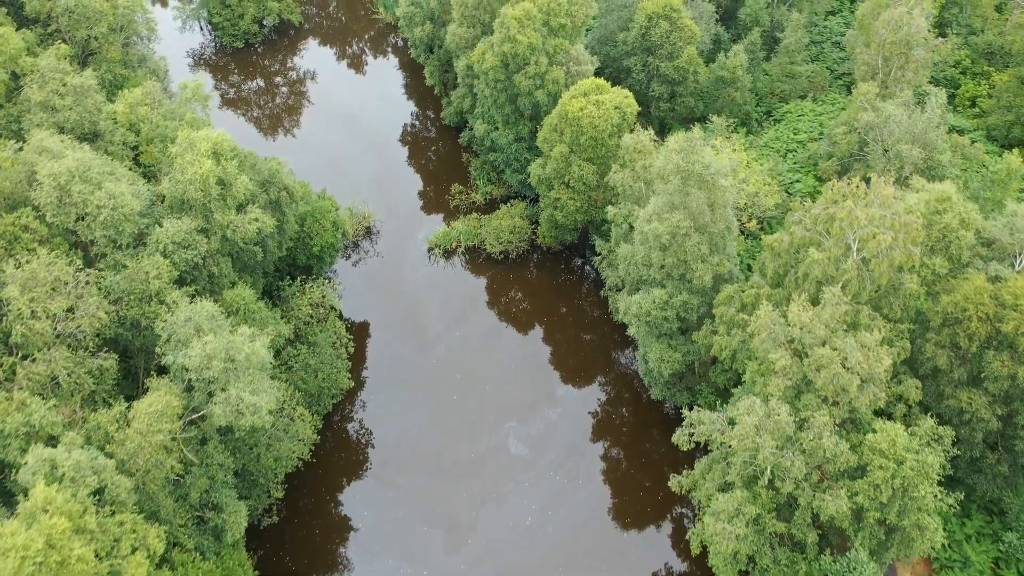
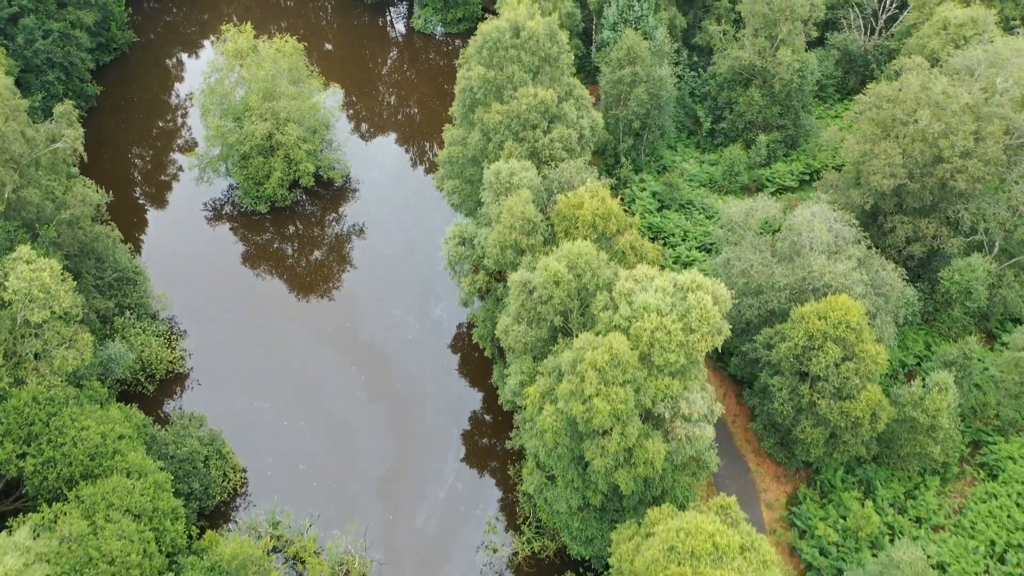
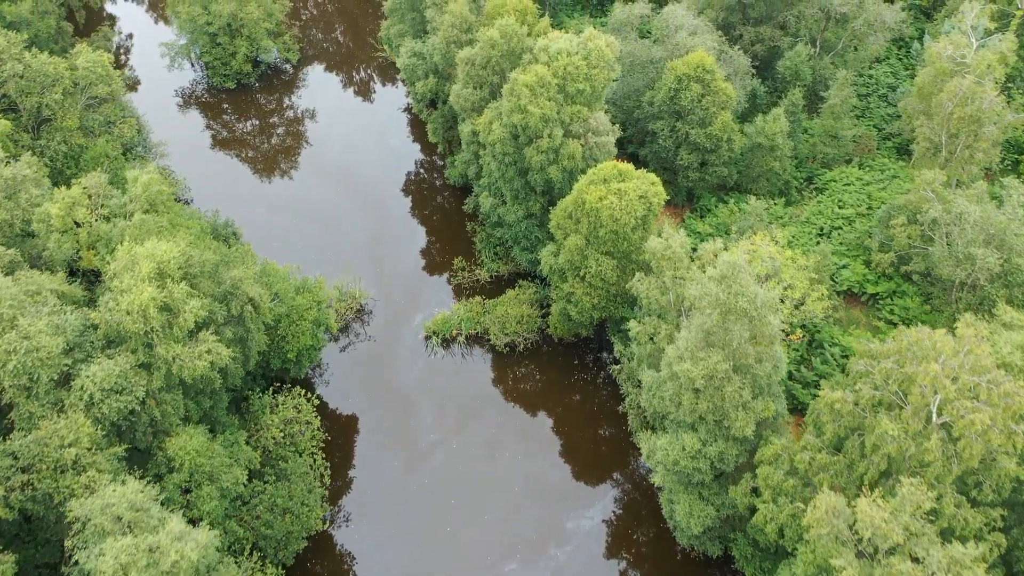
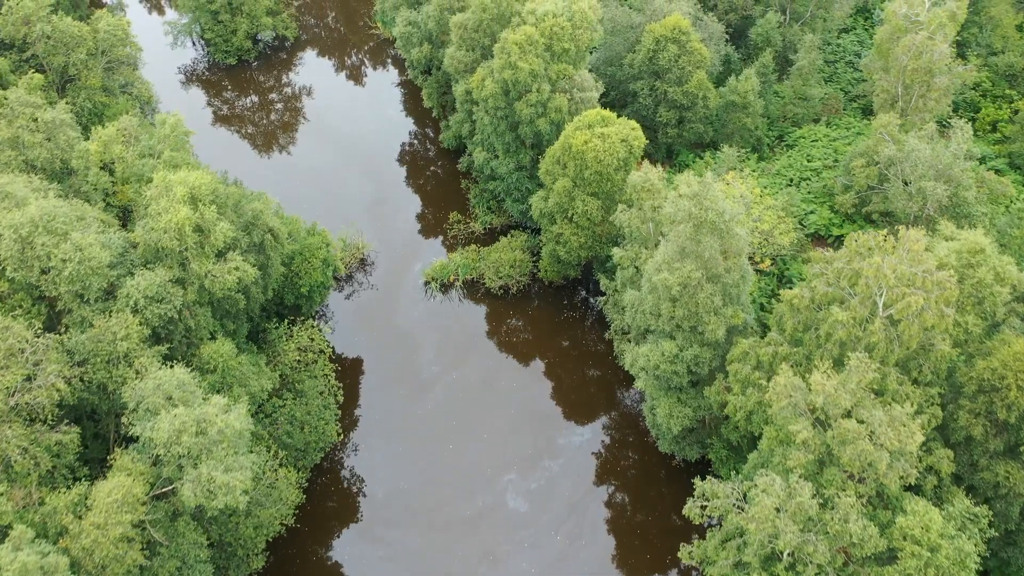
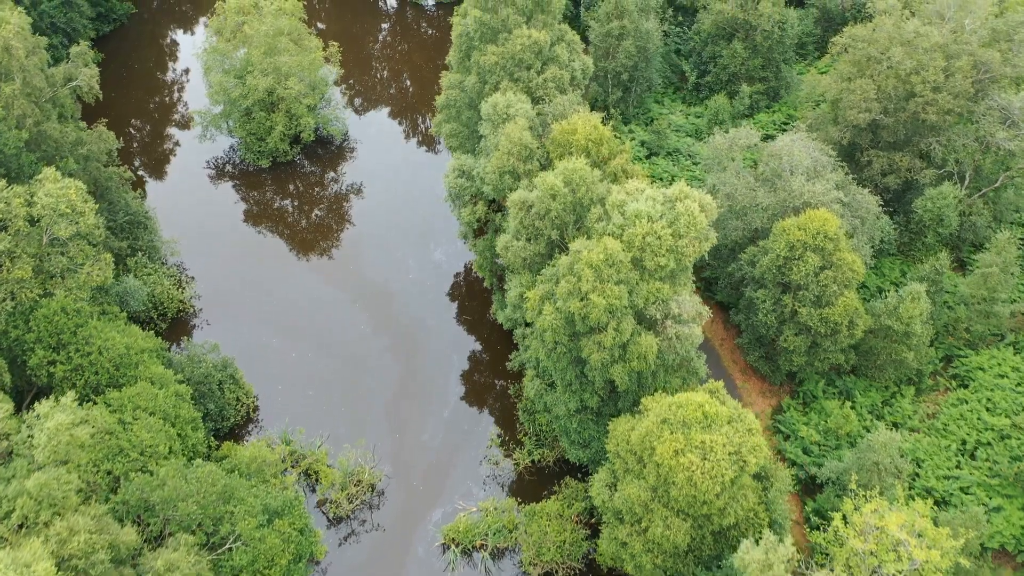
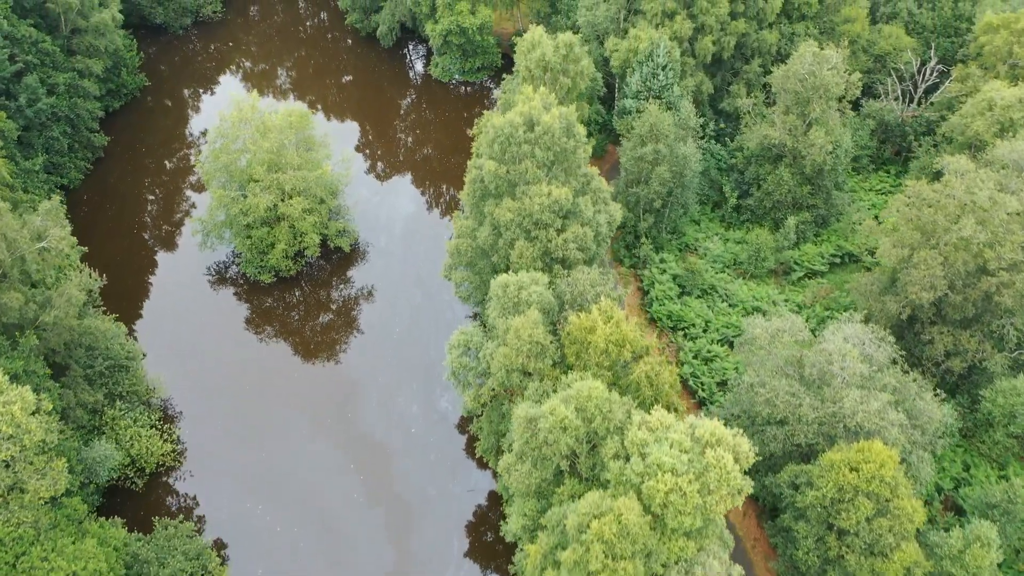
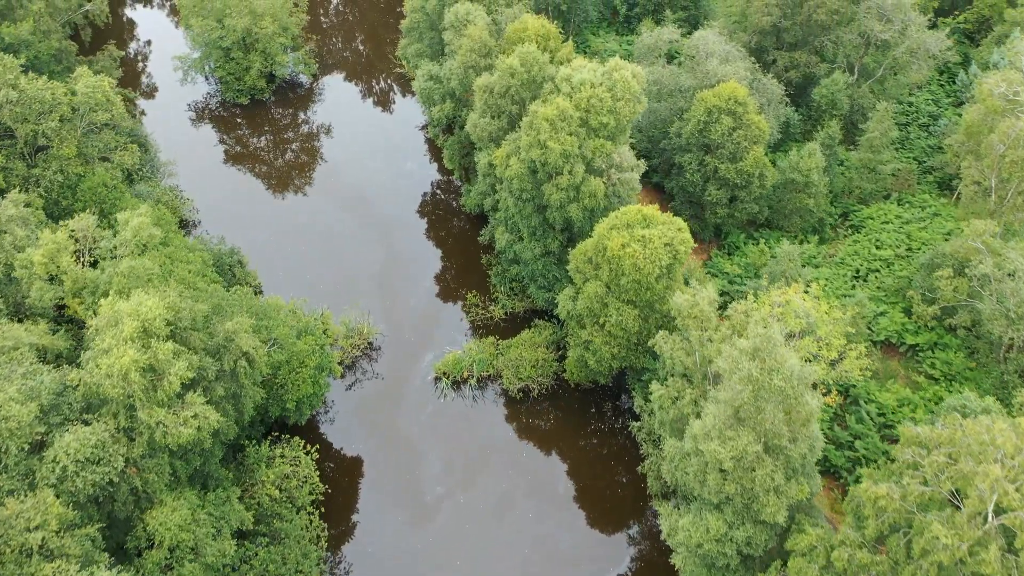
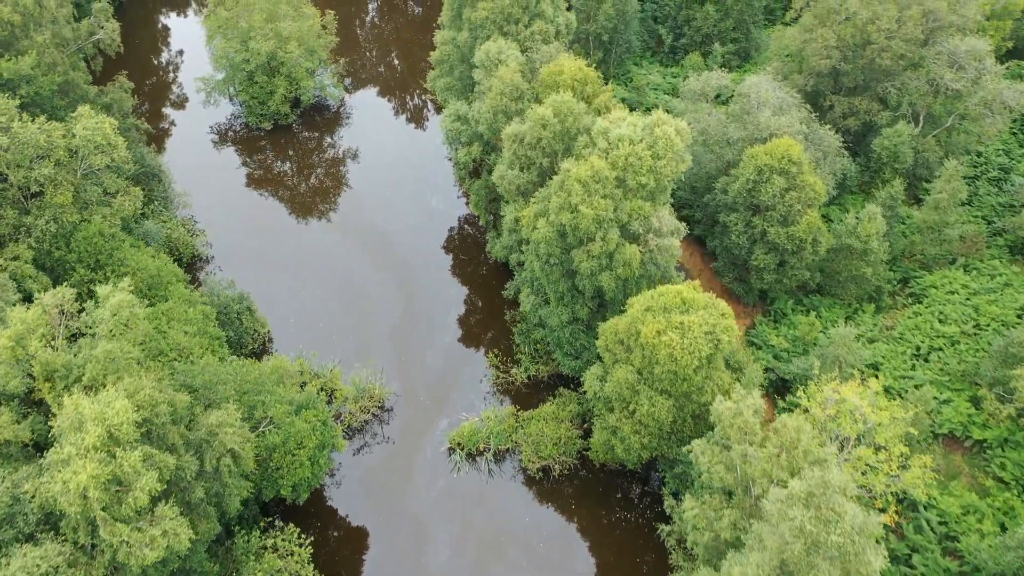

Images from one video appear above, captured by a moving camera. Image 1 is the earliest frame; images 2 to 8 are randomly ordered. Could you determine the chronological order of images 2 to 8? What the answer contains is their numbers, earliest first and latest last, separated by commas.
4, 3, 7, 8, 5, 2, 6
